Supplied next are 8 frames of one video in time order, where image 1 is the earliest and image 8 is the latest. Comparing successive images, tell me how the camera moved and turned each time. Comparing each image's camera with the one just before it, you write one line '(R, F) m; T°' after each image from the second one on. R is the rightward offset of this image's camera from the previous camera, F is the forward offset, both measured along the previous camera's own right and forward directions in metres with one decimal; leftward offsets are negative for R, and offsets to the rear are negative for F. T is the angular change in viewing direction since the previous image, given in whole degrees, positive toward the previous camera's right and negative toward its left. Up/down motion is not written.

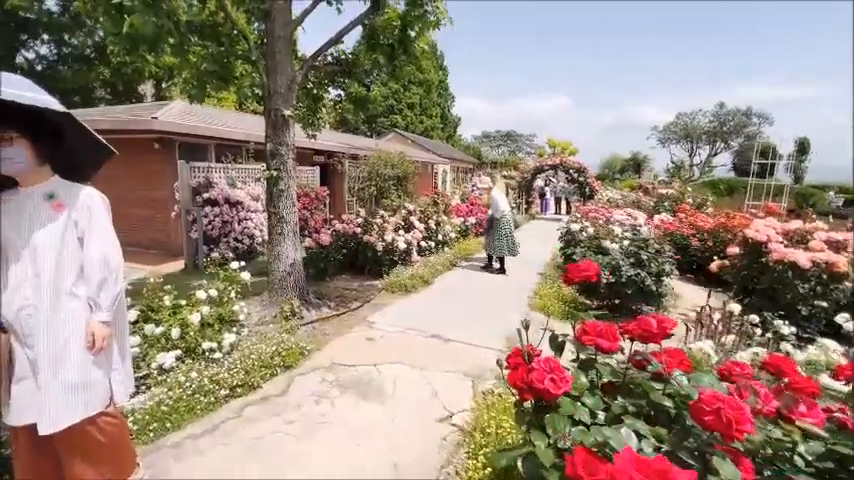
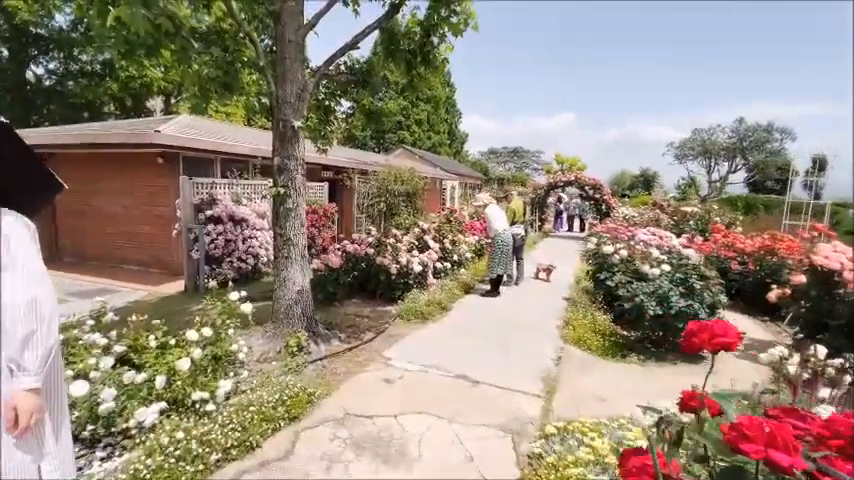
(-0.2, +0.5) m; -1°
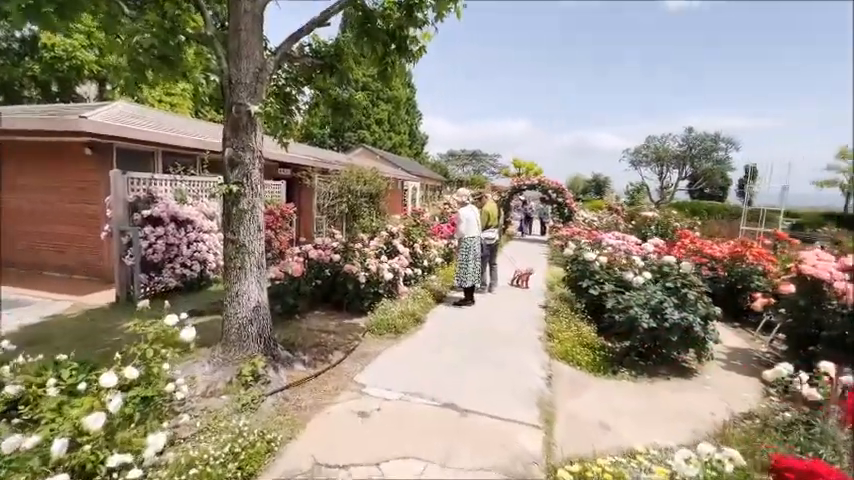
(-0.2, +0.5) m; +6°
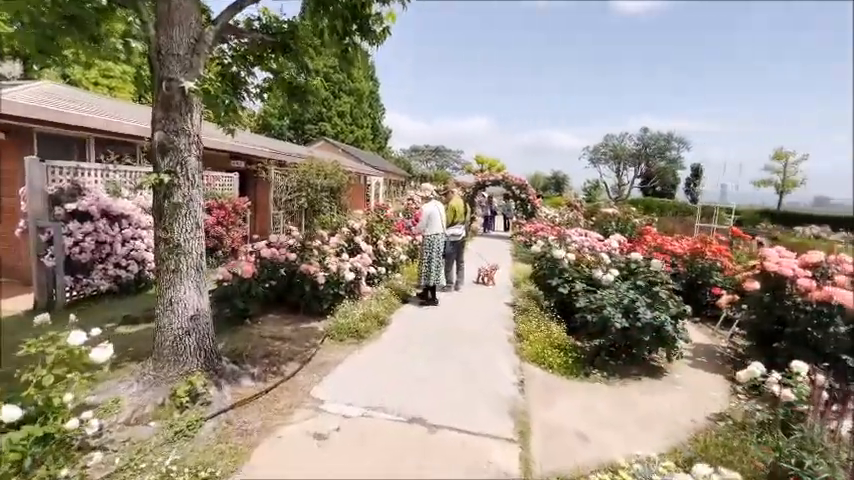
(0.0, +0.3) m; +5°
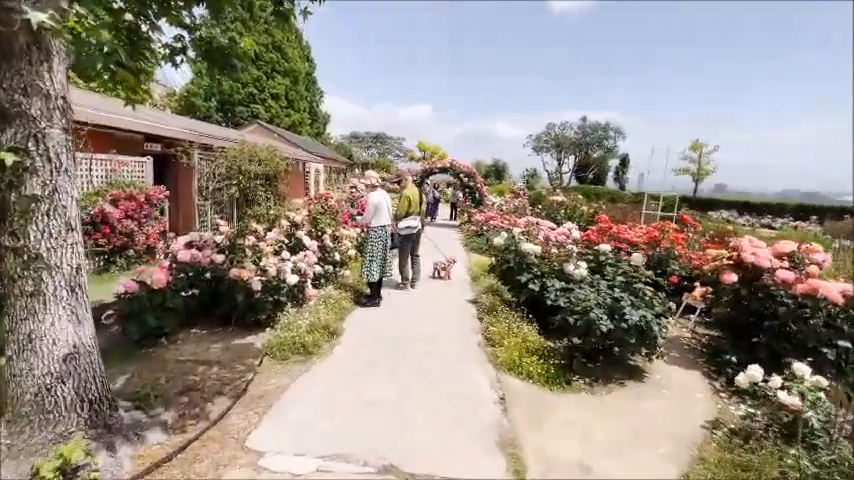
(-0.2, +0.7) m; +8°
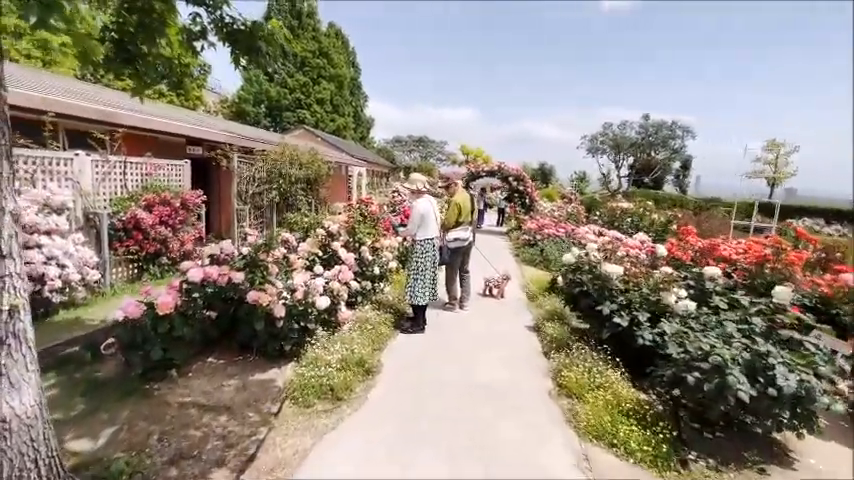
(-0.2, +0.9) m; -6°
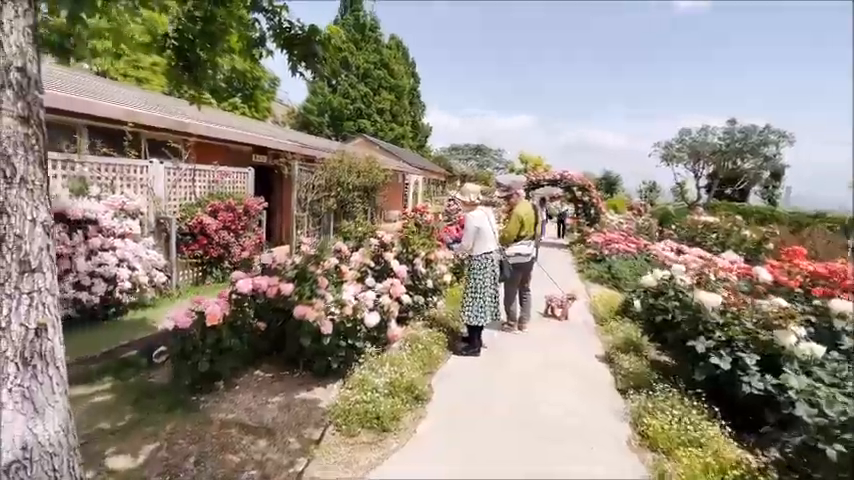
(0.0, +0.3) m; -8°
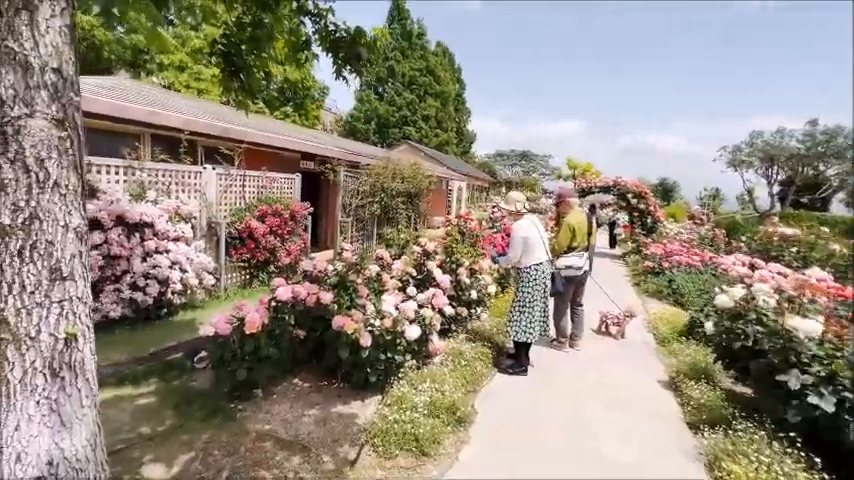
(0.0, +0.2) m; -6°
